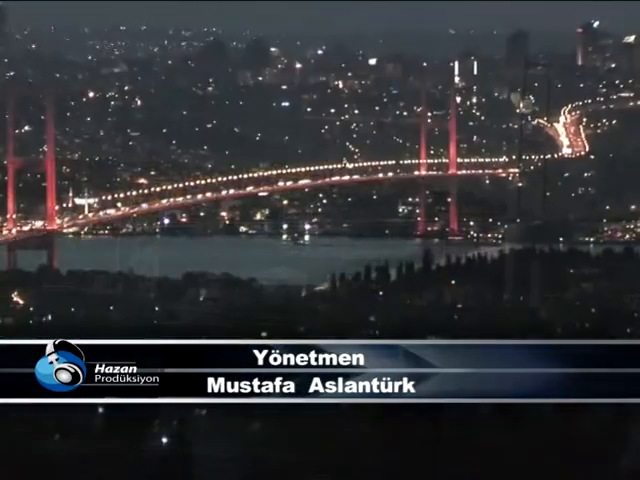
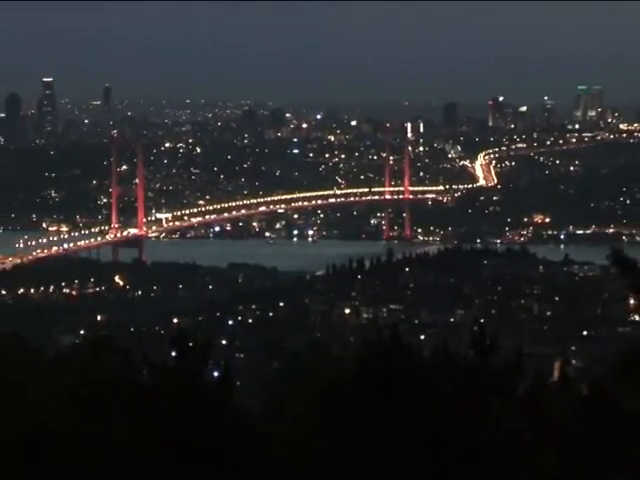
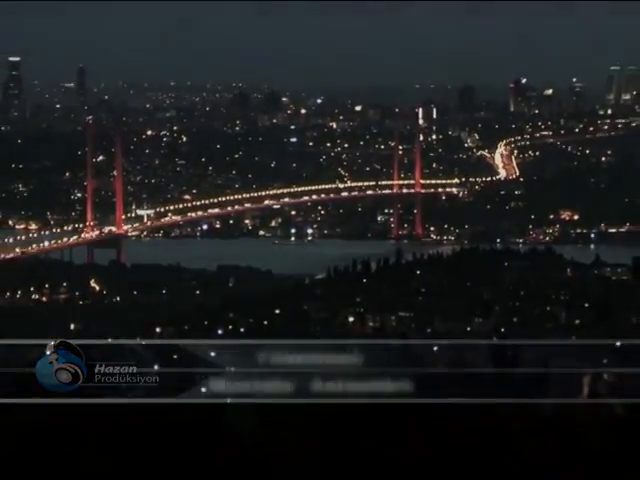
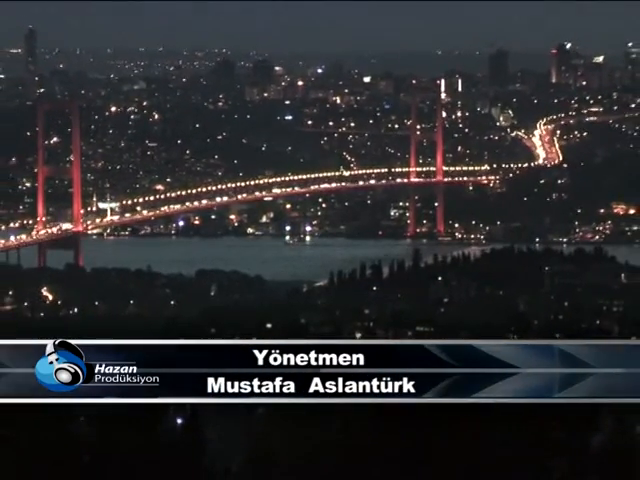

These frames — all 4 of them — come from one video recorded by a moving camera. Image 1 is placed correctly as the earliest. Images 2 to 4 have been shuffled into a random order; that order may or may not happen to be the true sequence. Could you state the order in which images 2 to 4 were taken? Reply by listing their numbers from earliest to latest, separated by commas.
4, 3, 2
